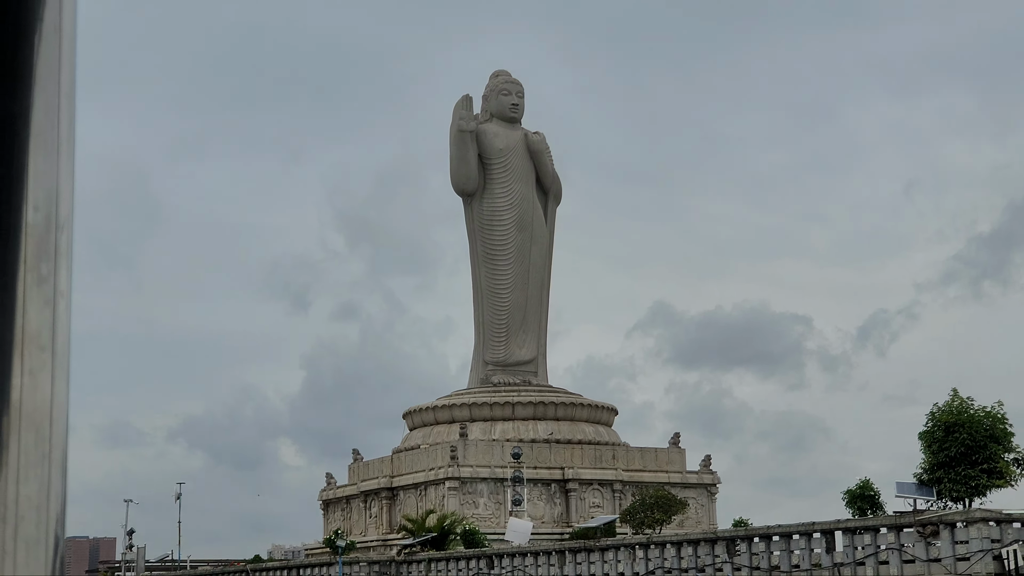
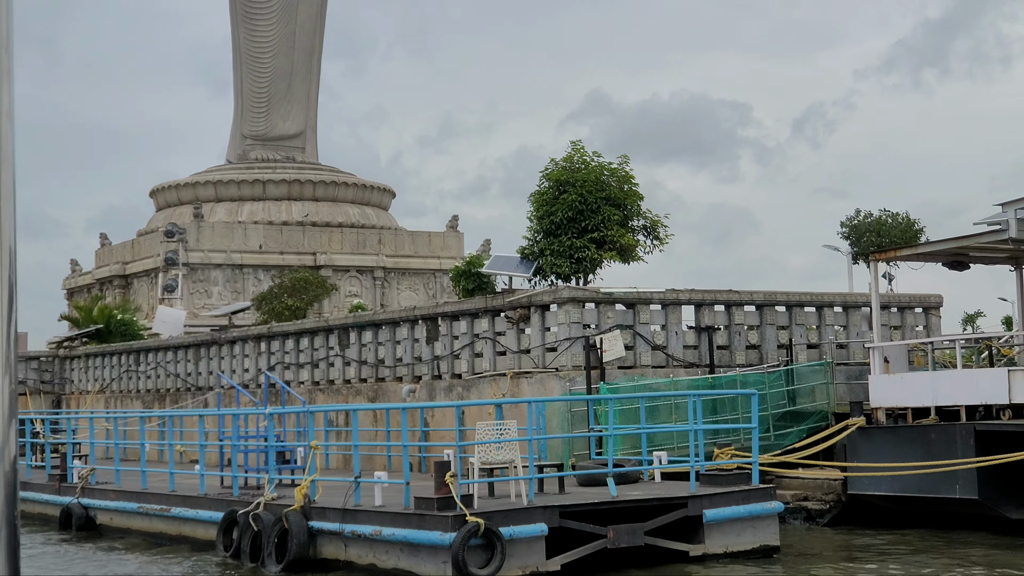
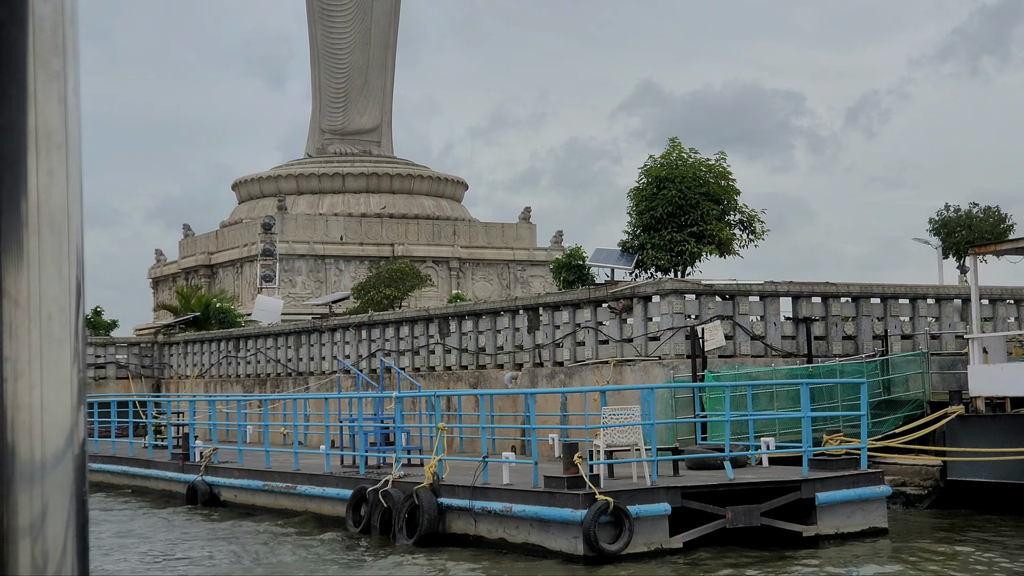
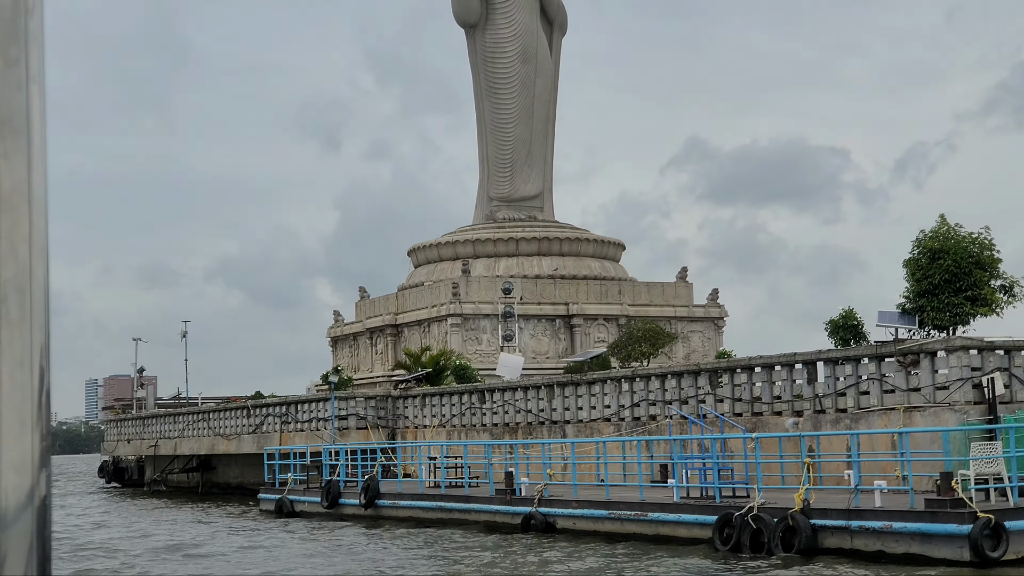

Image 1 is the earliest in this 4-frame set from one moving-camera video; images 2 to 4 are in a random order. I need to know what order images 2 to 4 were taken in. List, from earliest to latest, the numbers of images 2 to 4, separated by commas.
4, 3, 2
